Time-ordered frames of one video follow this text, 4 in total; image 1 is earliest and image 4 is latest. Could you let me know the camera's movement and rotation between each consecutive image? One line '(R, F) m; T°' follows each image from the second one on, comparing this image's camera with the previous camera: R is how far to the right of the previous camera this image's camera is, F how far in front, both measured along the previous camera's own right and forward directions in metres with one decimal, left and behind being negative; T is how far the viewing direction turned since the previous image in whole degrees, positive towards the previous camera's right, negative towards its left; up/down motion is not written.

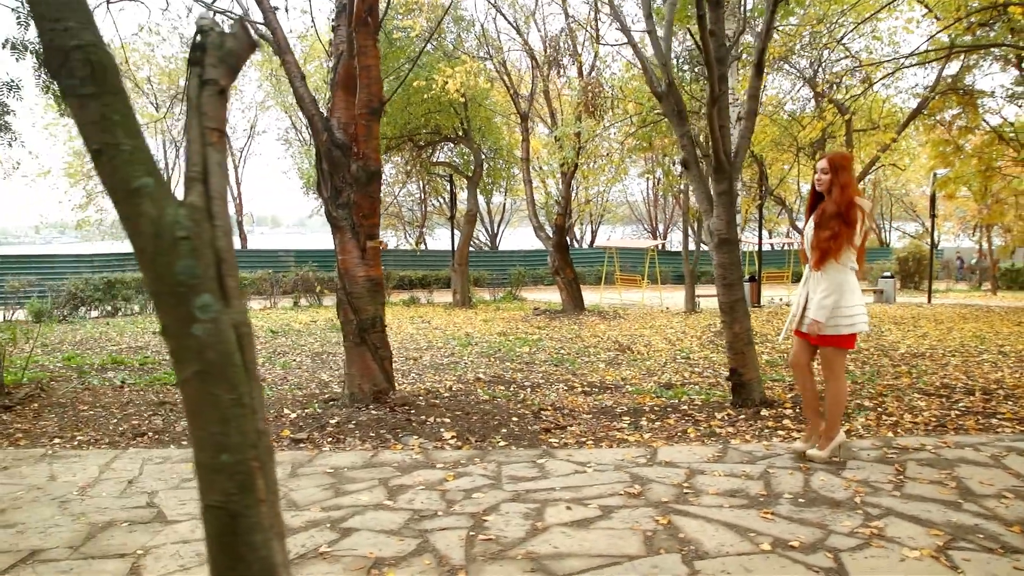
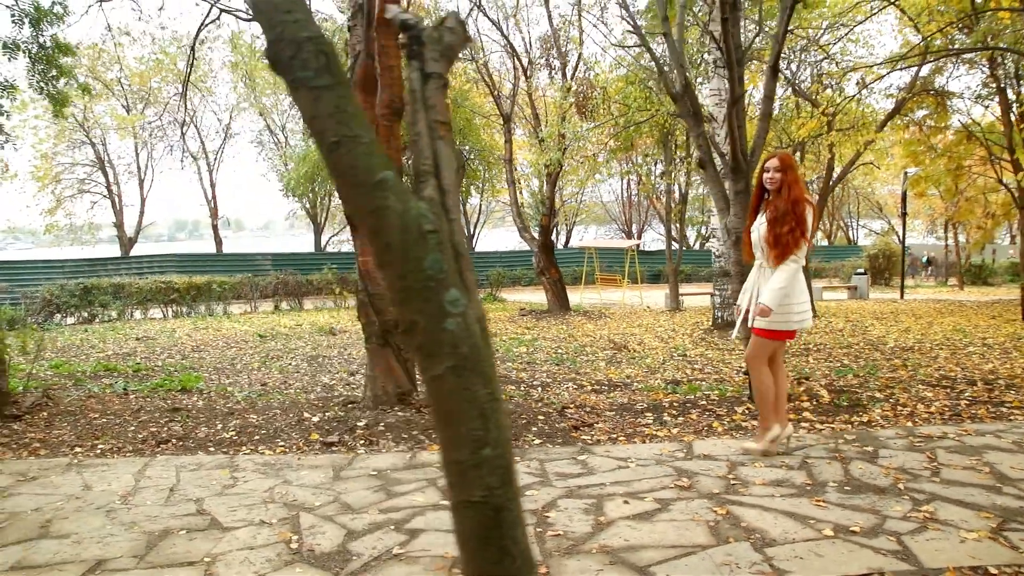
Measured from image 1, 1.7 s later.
(-0.4, 0.0) m; +3°
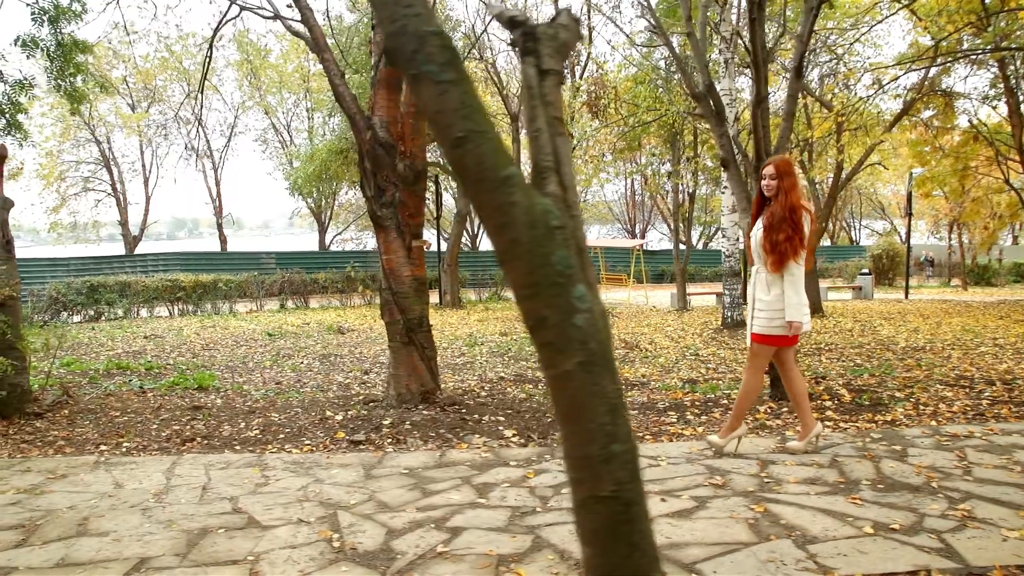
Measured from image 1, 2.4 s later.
(-0.2, 0.0) m; 0°
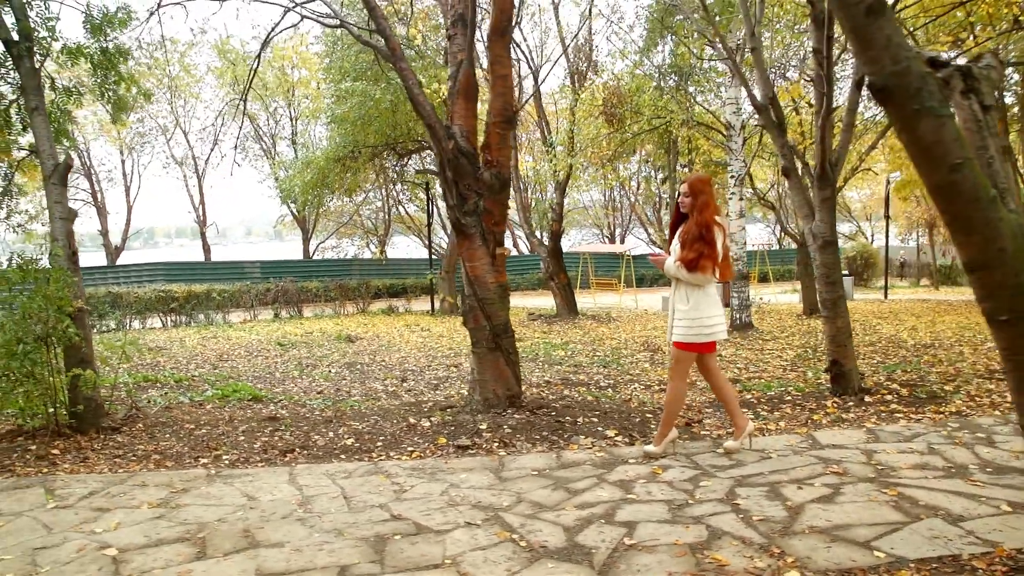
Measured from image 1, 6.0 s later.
(-1.0, -0.1) m; +4°
